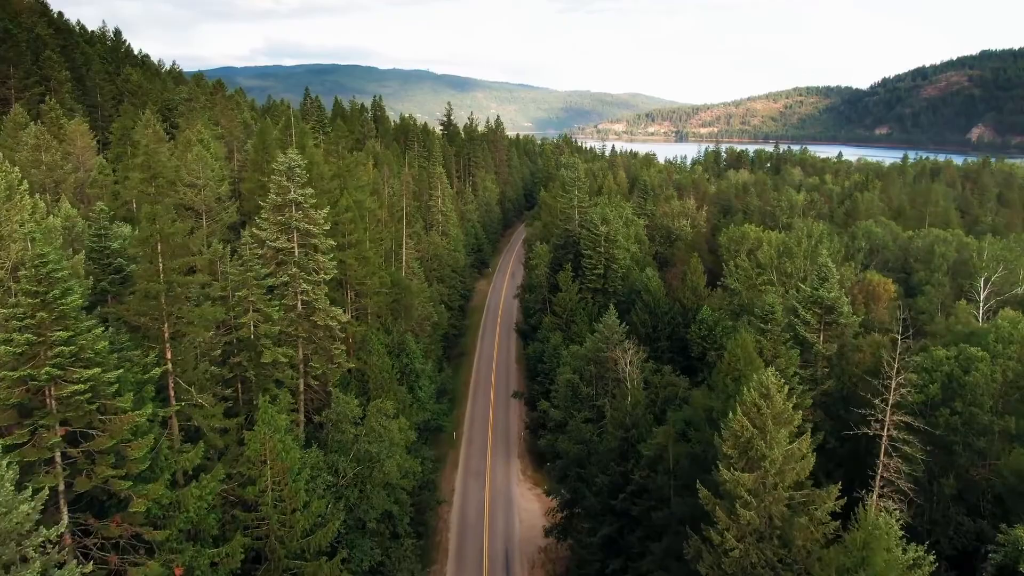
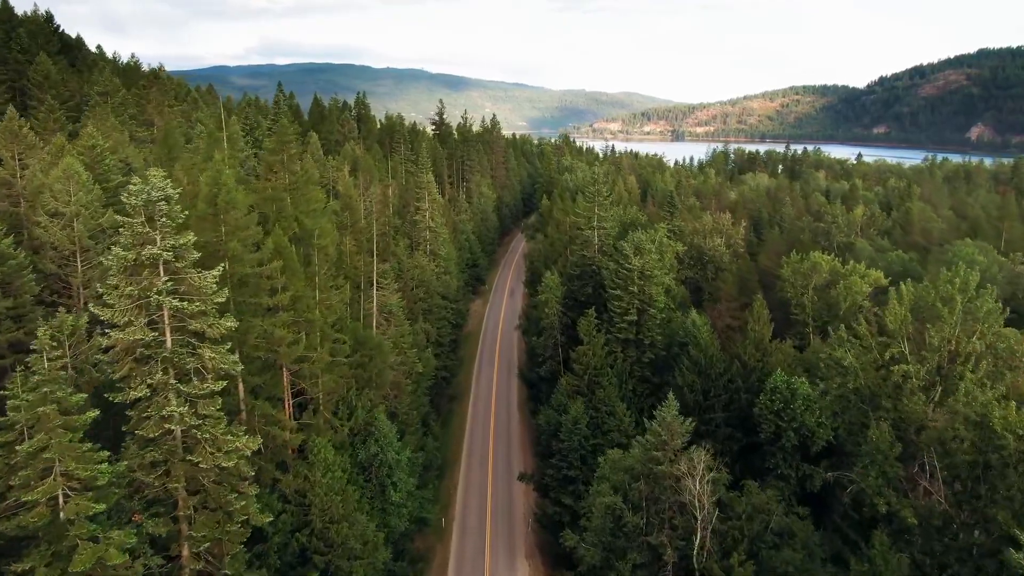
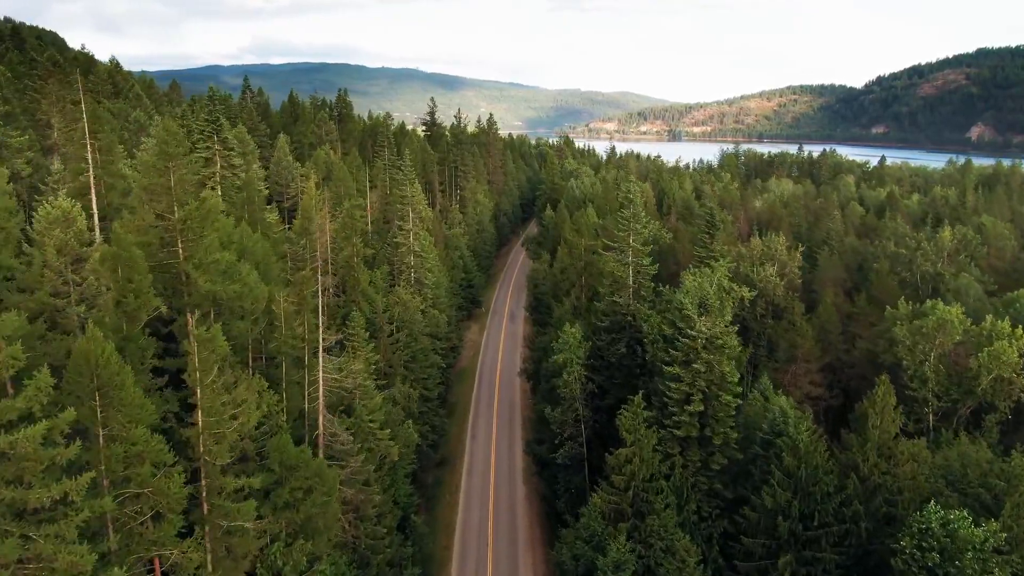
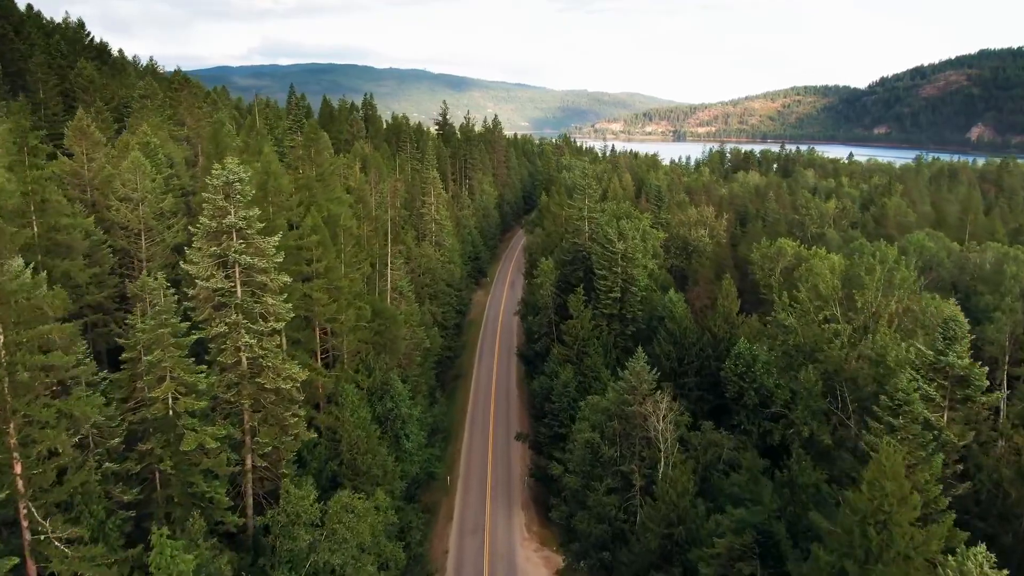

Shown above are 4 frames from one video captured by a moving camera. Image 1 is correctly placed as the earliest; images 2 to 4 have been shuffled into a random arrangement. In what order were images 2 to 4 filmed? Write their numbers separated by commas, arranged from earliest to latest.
4, 2, 3
